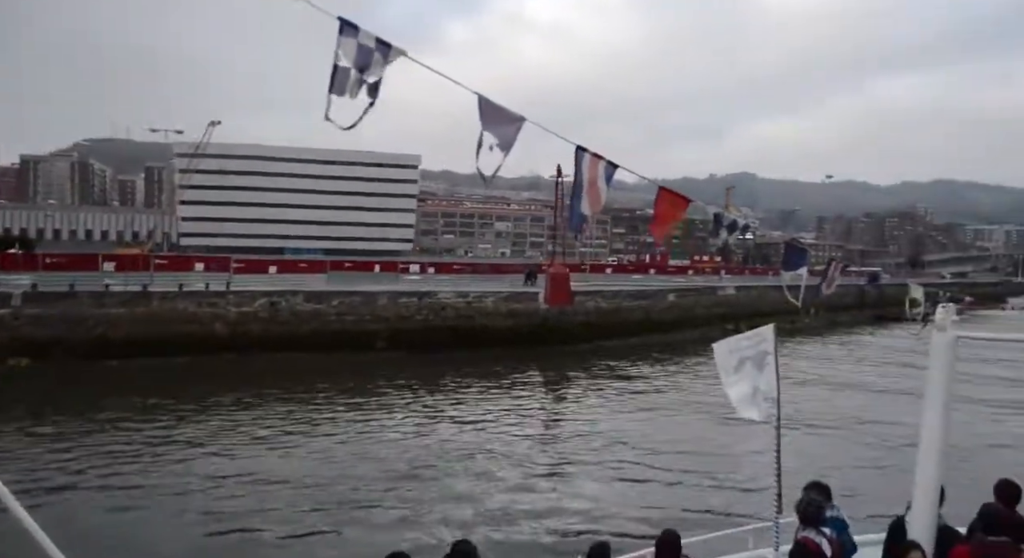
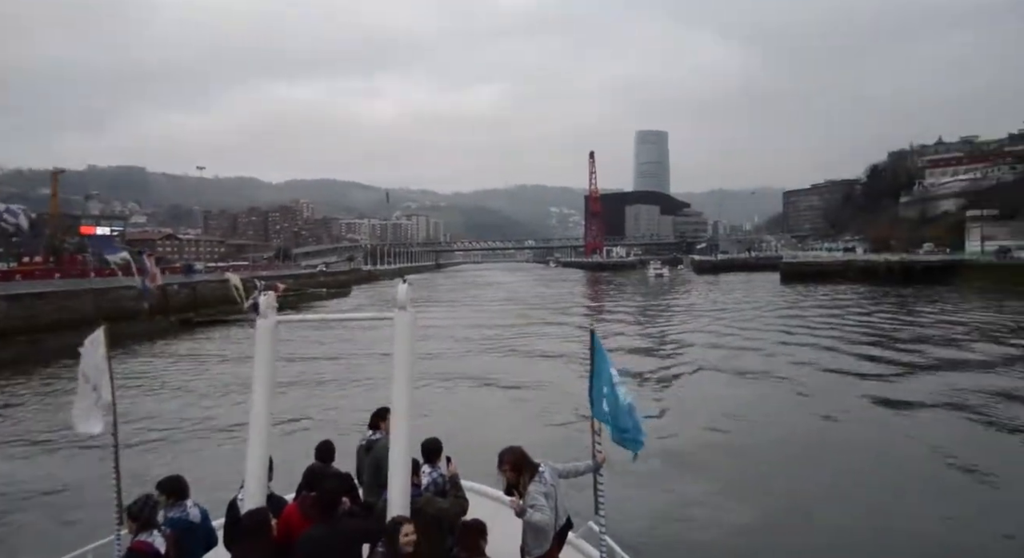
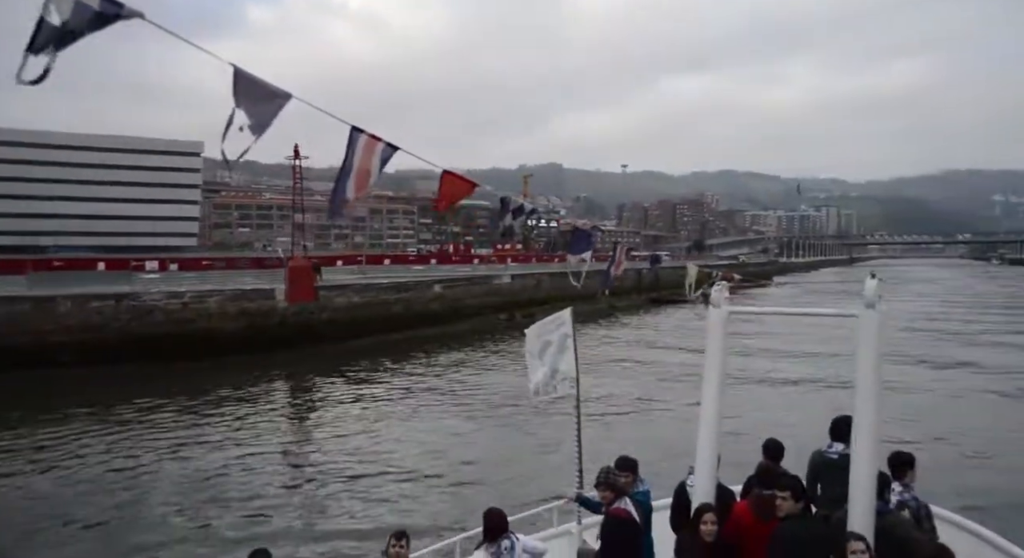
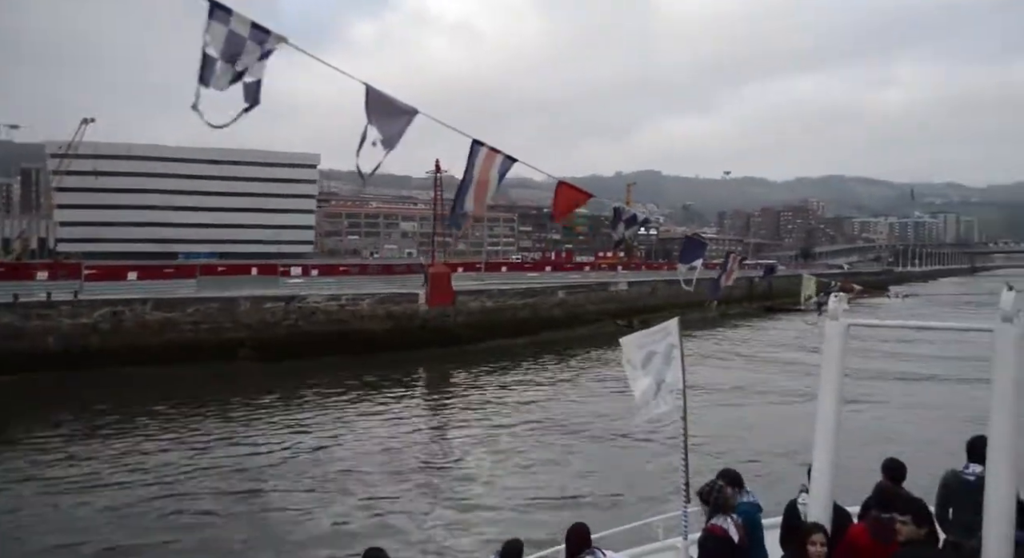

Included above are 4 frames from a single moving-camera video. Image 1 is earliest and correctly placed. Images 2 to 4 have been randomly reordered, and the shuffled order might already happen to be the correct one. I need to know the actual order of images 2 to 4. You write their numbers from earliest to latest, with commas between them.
4, 3, 2
